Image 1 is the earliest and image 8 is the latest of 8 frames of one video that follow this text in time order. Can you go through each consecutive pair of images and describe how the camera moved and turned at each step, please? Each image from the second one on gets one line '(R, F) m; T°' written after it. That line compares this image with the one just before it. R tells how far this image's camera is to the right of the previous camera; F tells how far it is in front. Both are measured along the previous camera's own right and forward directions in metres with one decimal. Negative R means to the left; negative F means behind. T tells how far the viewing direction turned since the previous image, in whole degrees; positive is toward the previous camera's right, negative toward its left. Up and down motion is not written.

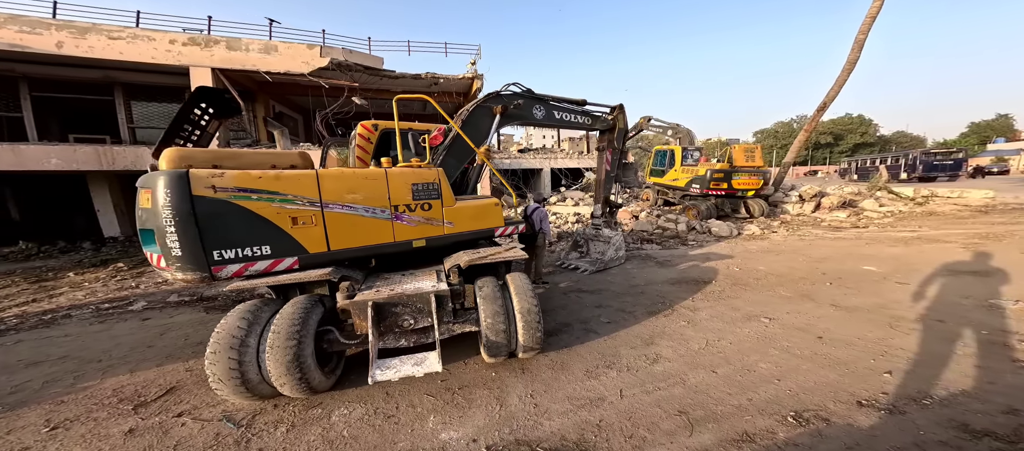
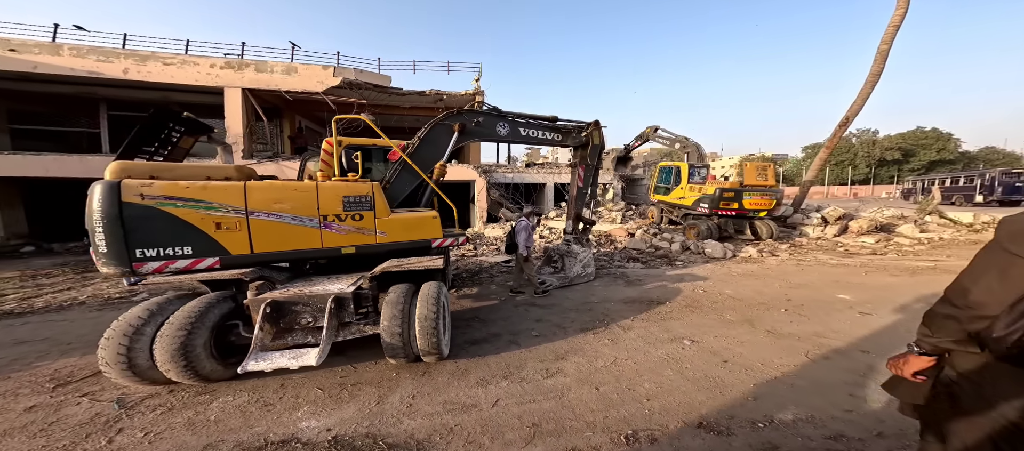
(+1.2, -0.2) m; -6°
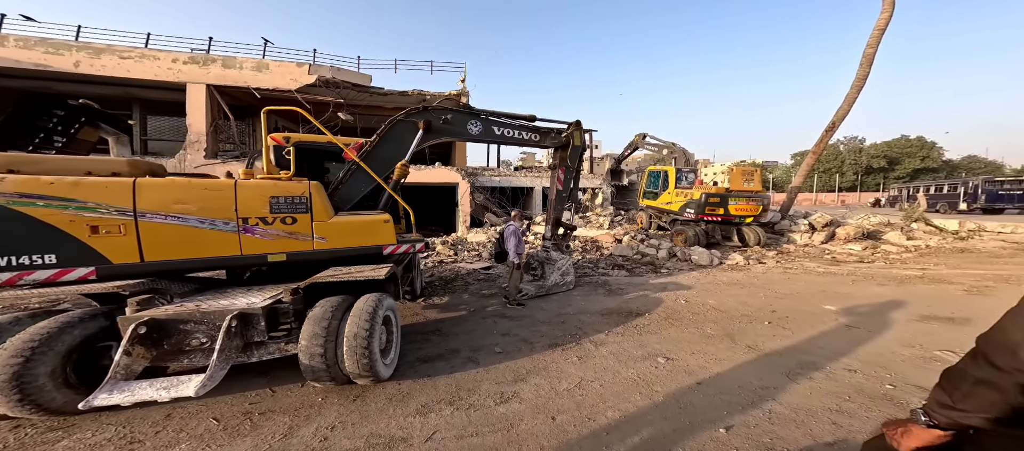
(+0.4, +0.4) m; +1°
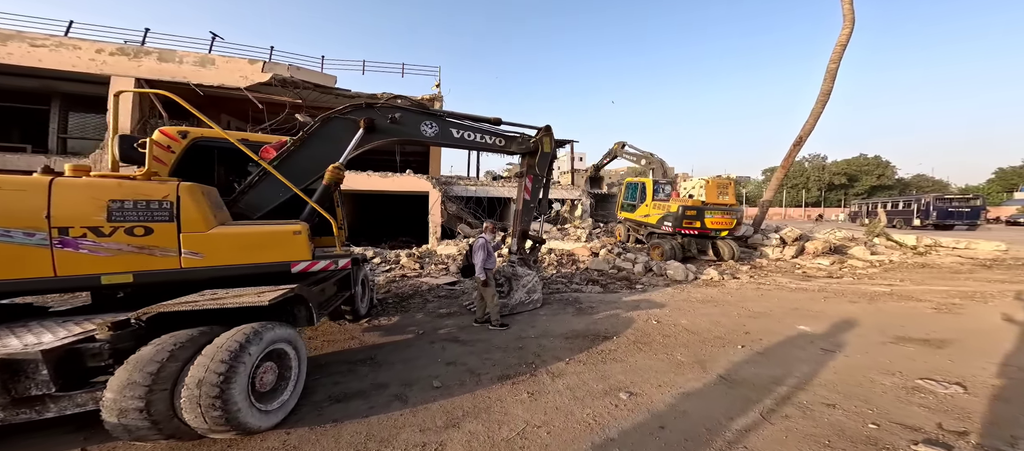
(+0.4, +0.5) m; +3°
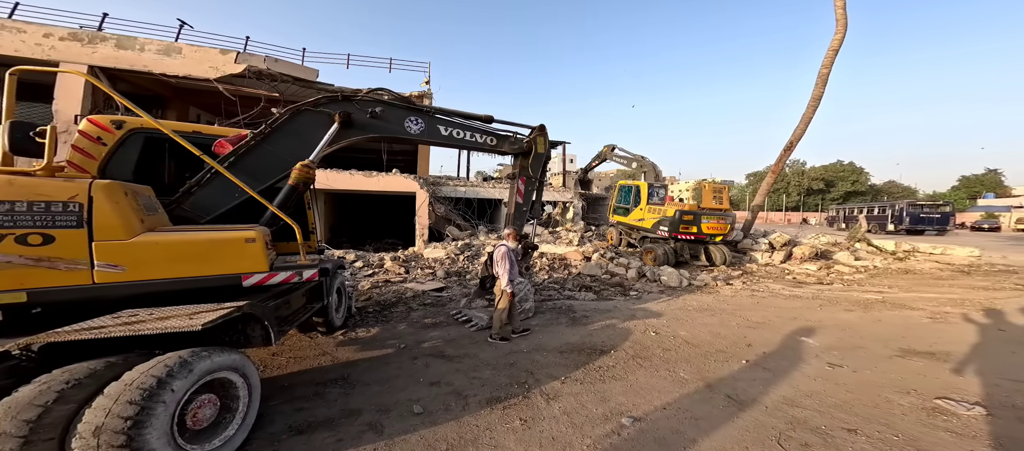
(0.0, +0.3) m; +2°
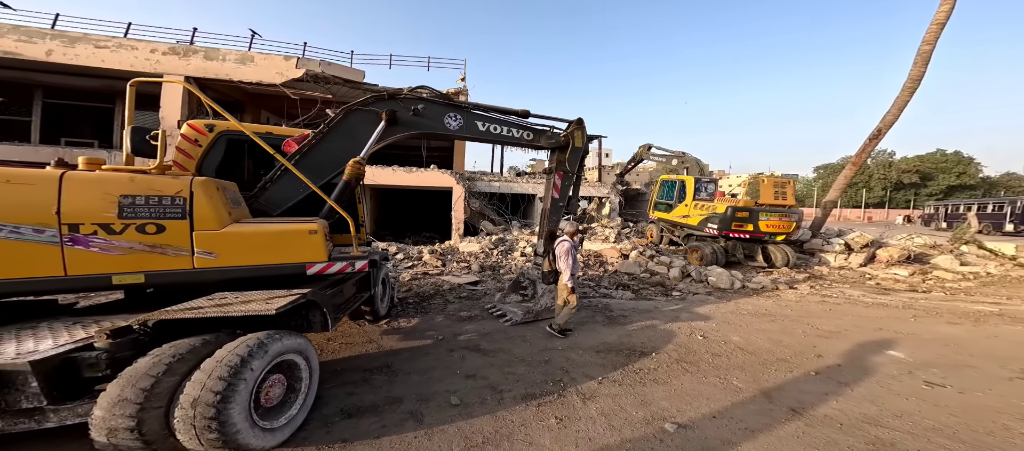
(0.0, +0.1) m; -8°
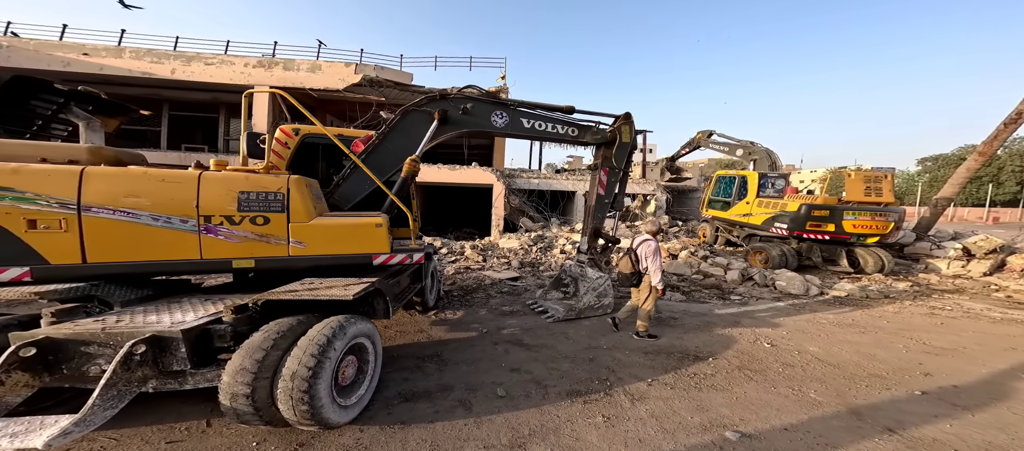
(0.0, 0.0) m; -8°
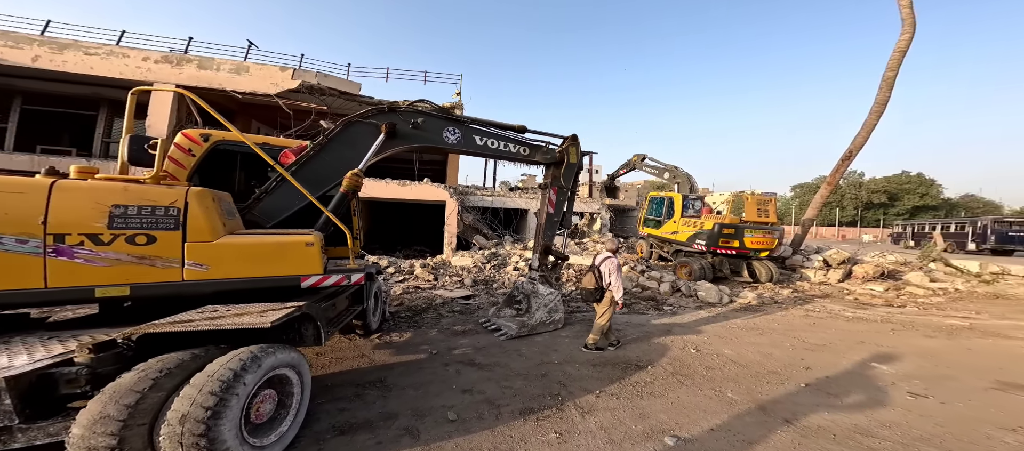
(-0.1, 0.0) m; +11°
